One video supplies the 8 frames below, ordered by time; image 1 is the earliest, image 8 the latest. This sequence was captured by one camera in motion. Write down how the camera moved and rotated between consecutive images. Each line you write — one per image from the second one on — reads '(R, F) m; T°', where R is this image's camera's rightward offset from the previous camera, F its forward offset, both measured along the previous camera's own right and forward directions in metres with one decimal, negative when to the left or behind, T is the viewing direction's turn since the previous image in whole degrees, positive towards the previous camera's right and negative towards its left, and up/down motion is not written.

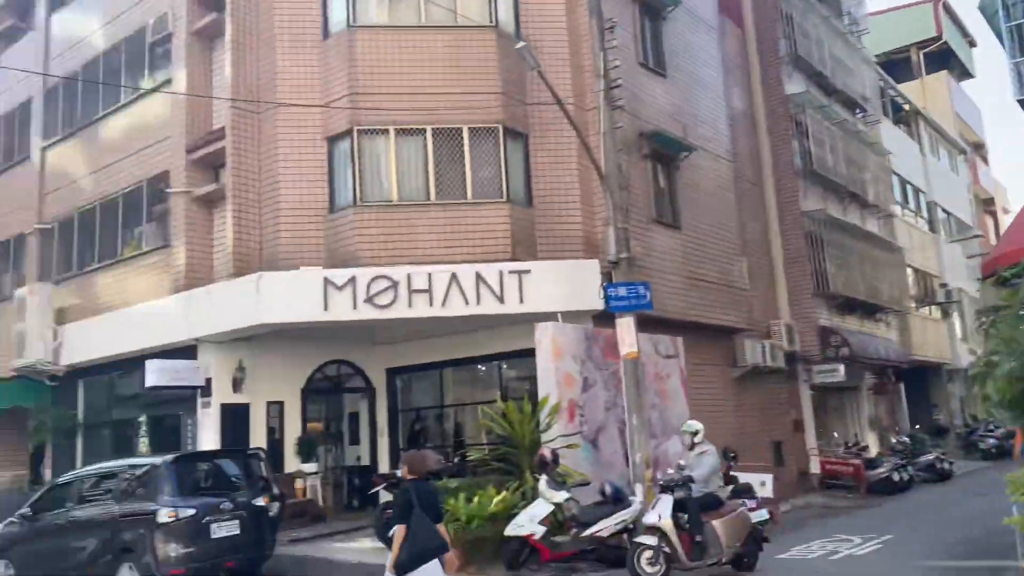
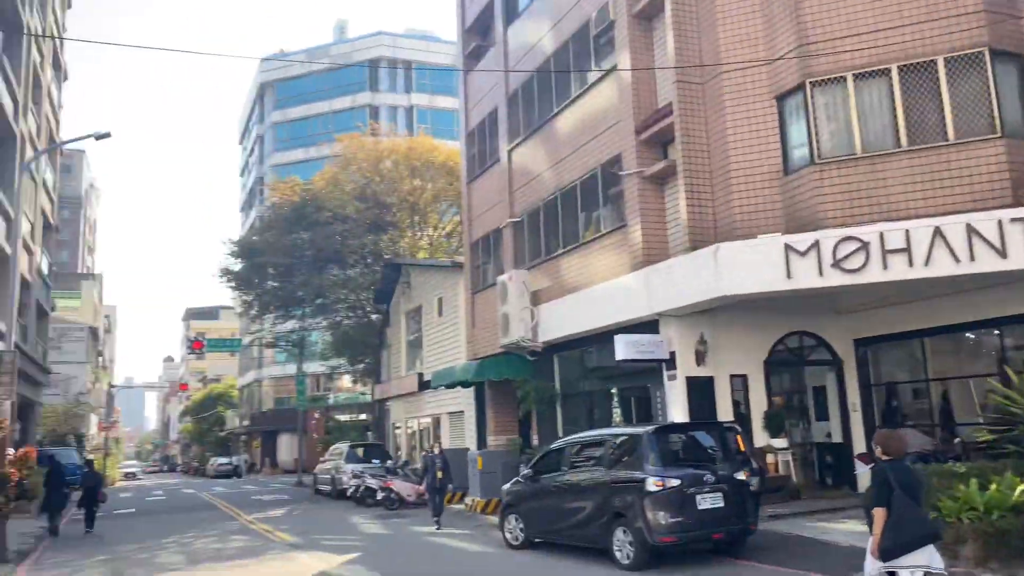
(-0.5, +0.2) m; -29°
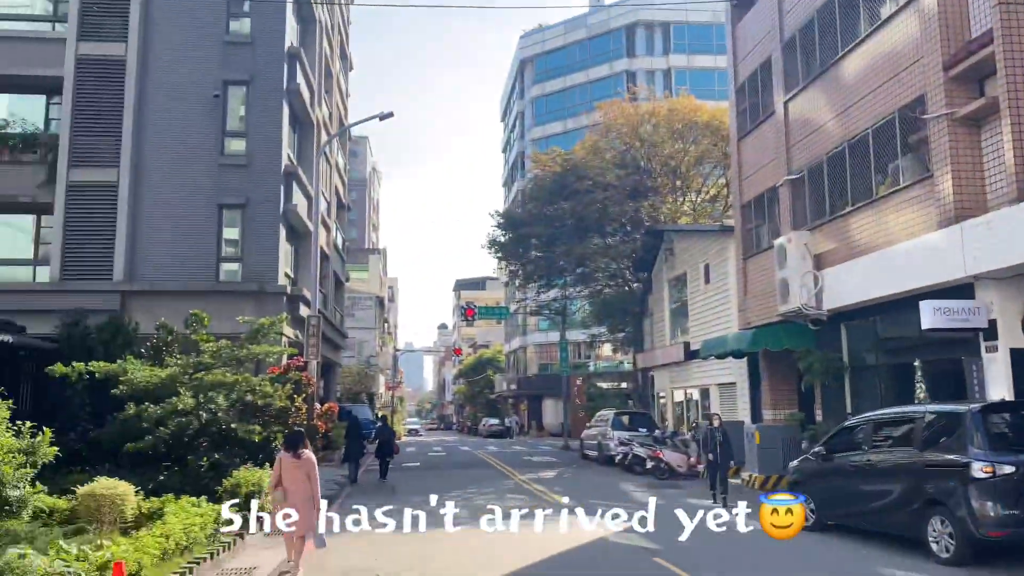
(-0.3, +0.4) m; -17°
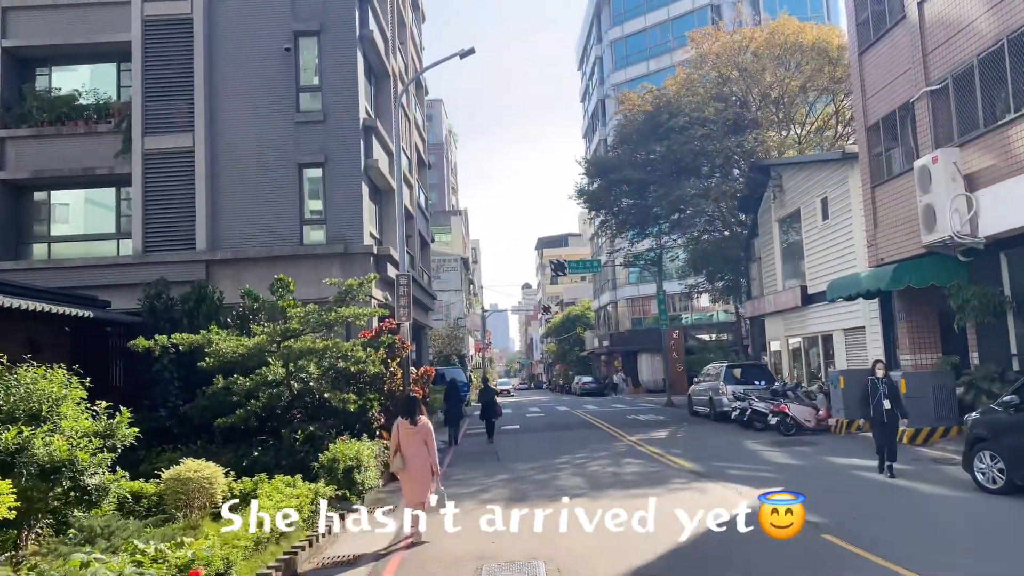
(-0.4, +1.5) m; -6°
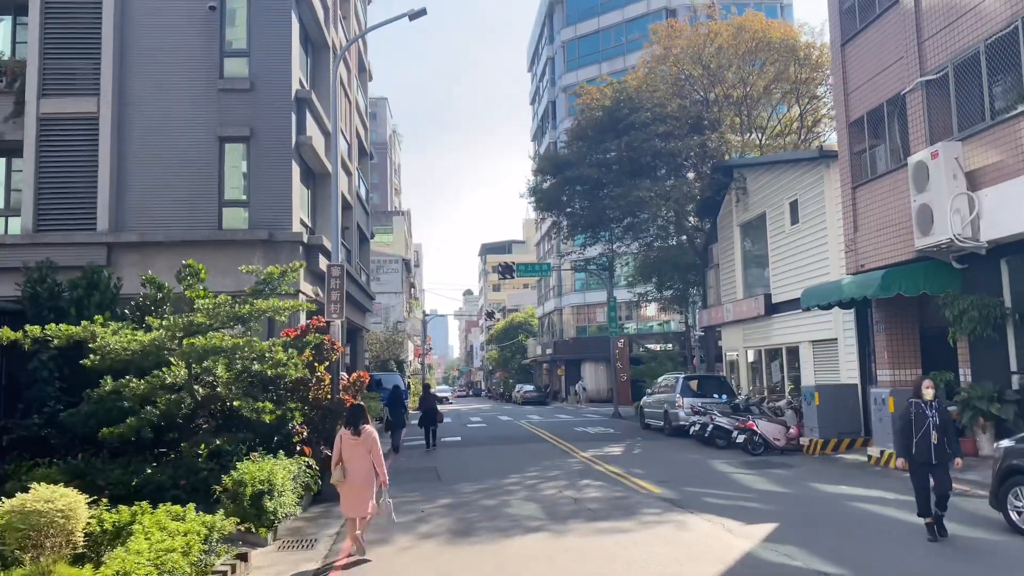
(-0.1, +2.0) m; +4°
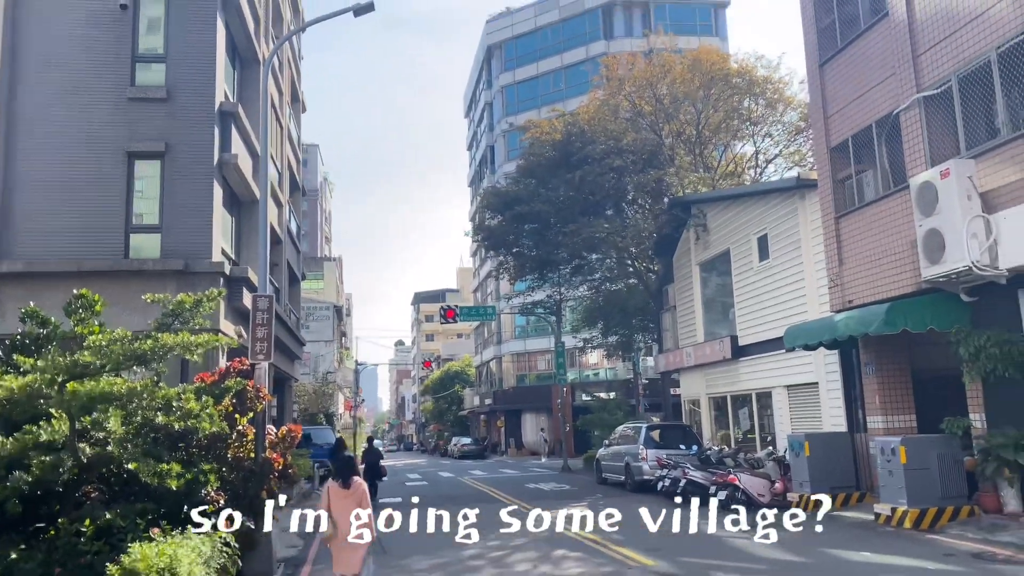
(-0.4, +2.0) m; +5°
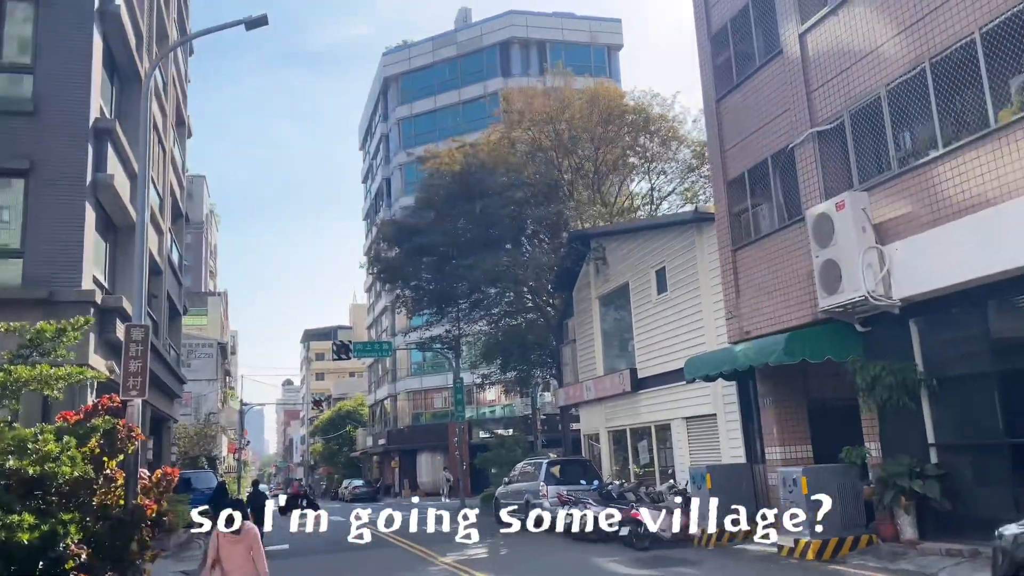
(-0.1, +0.5) m; +7°
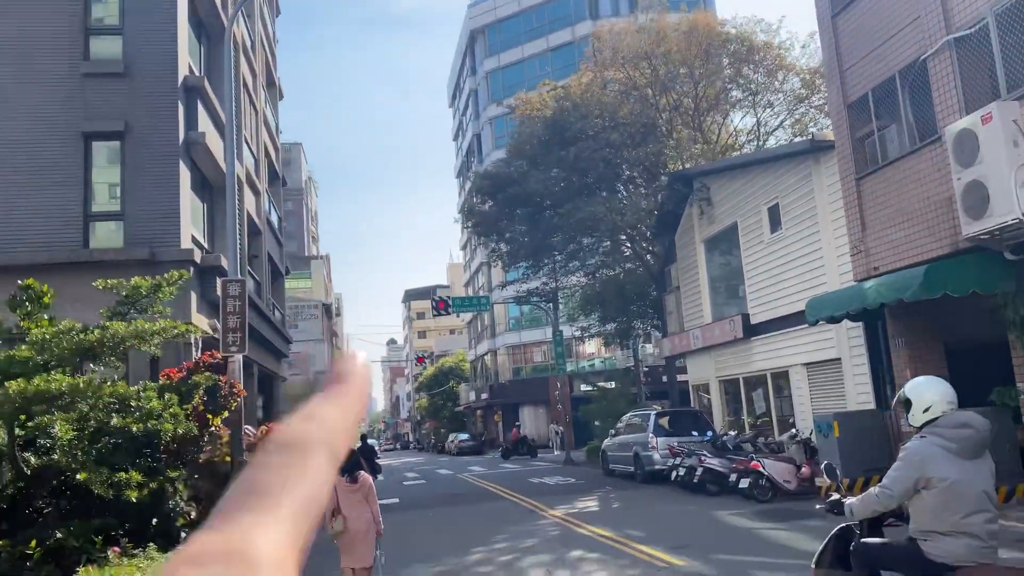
(-0.1, +0.7) m; -7°
